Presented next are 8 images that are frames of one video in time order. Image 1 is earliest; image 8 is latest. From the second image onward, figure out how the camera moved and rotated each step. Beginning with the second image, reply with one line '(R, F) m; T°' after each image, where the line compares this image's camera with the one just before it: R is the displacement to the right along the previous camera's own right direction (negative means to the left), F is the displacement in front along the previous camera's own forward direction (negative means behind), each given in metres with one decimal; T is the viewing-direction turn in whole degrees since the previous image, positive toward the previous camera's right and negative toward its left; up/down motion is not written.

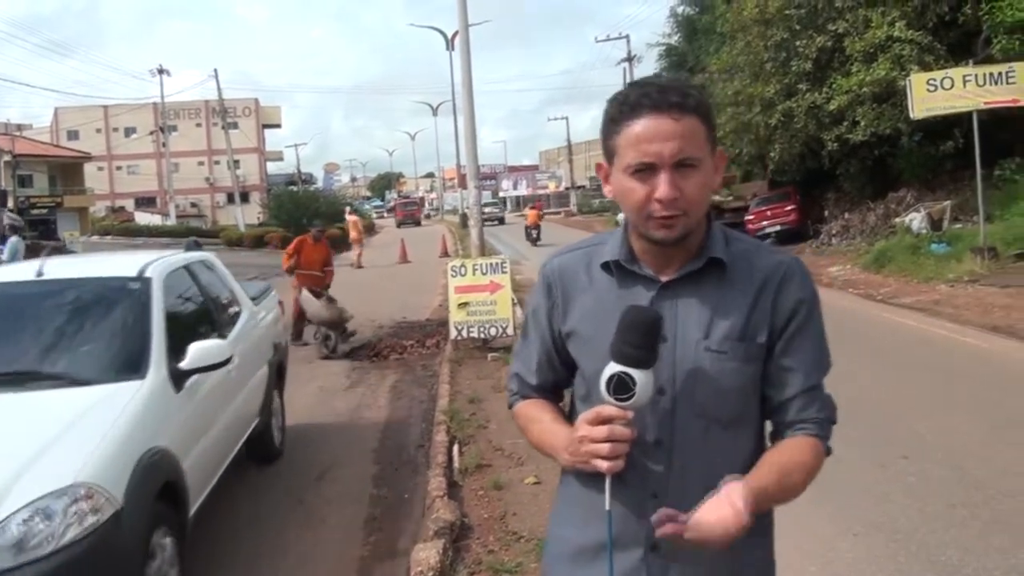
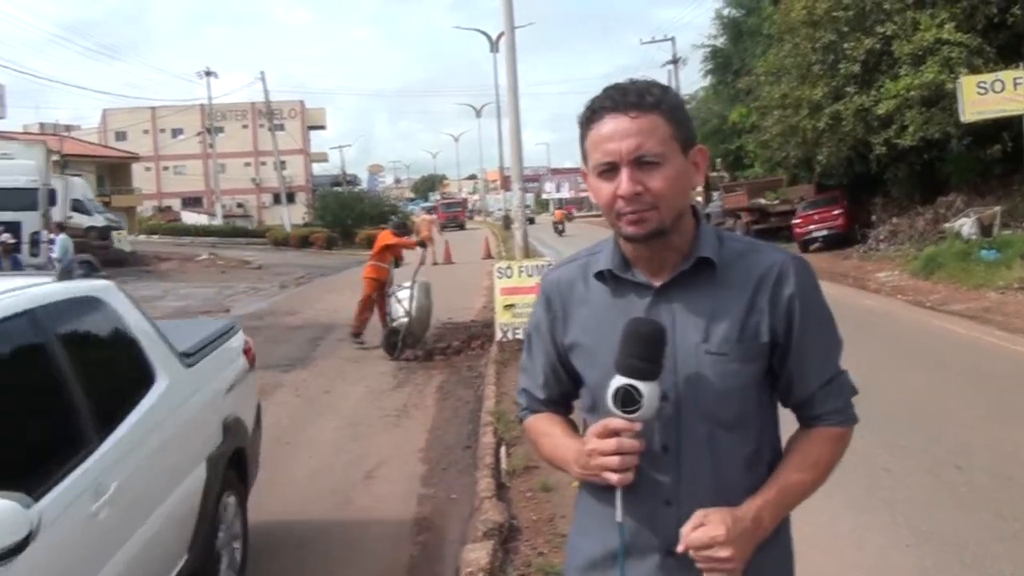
(-0.2, 0.0) m; -2°
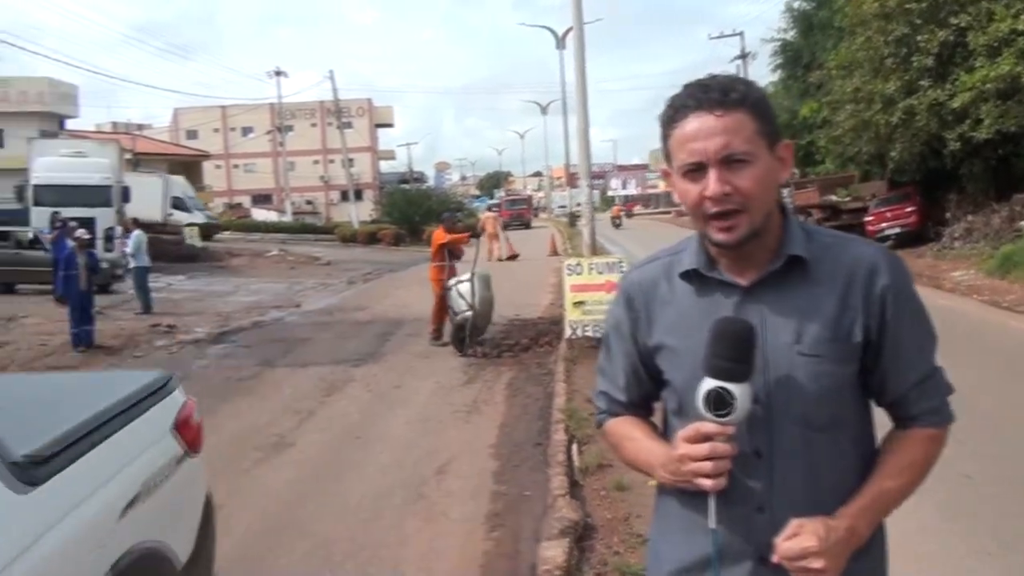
(-0.3, 0.0) m; -3°
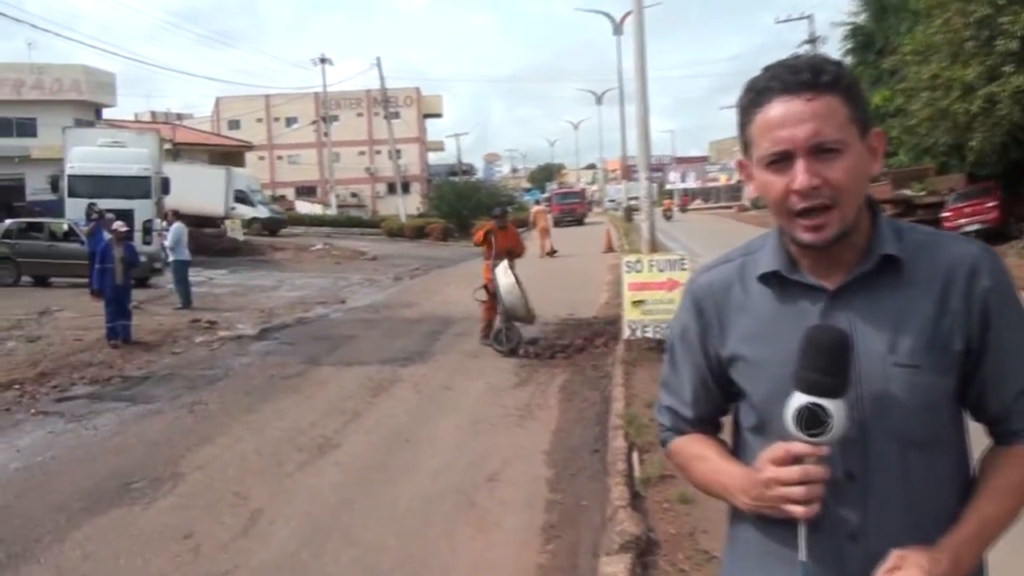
(-0.2, +0.6) m; -2°
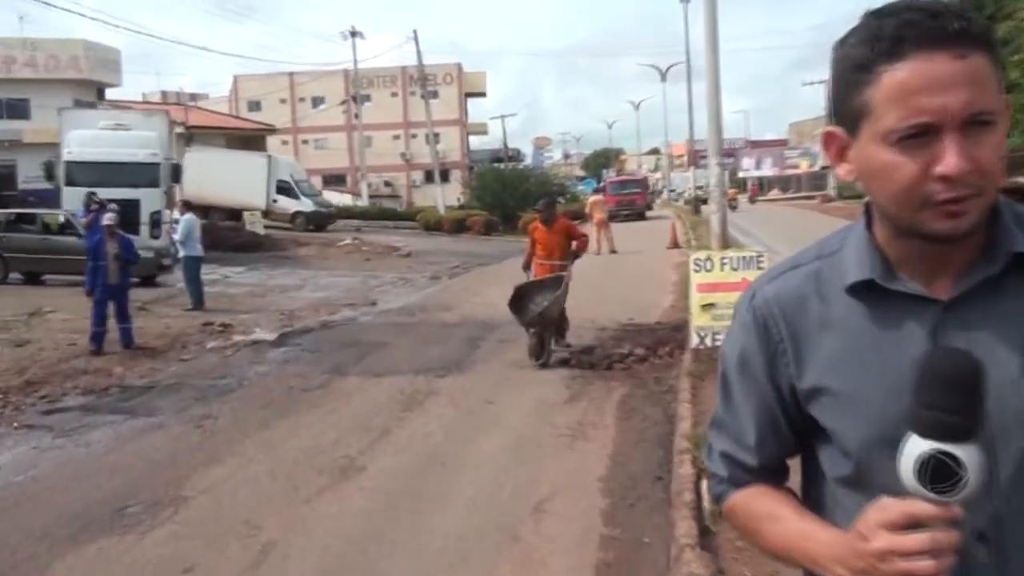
(0.0, +1.5) m; -3°
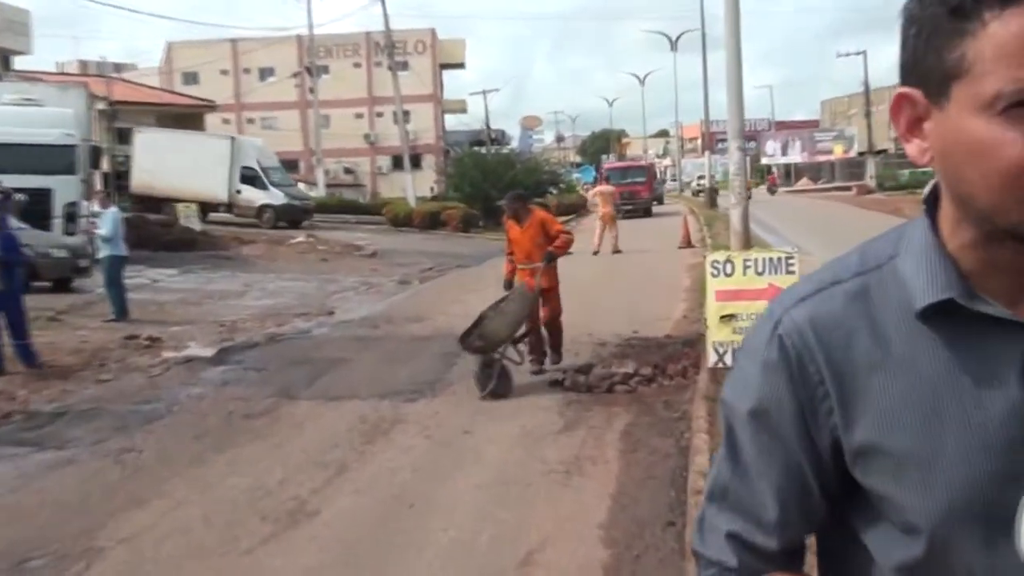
(0.0, +1.8) m; +1°
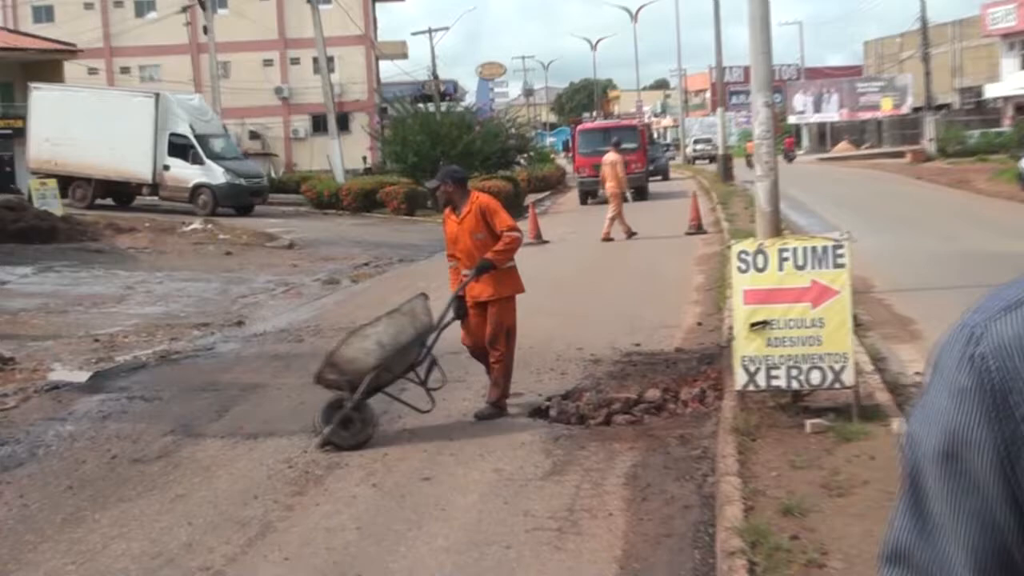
(-0.3, +2.2) m; +5°
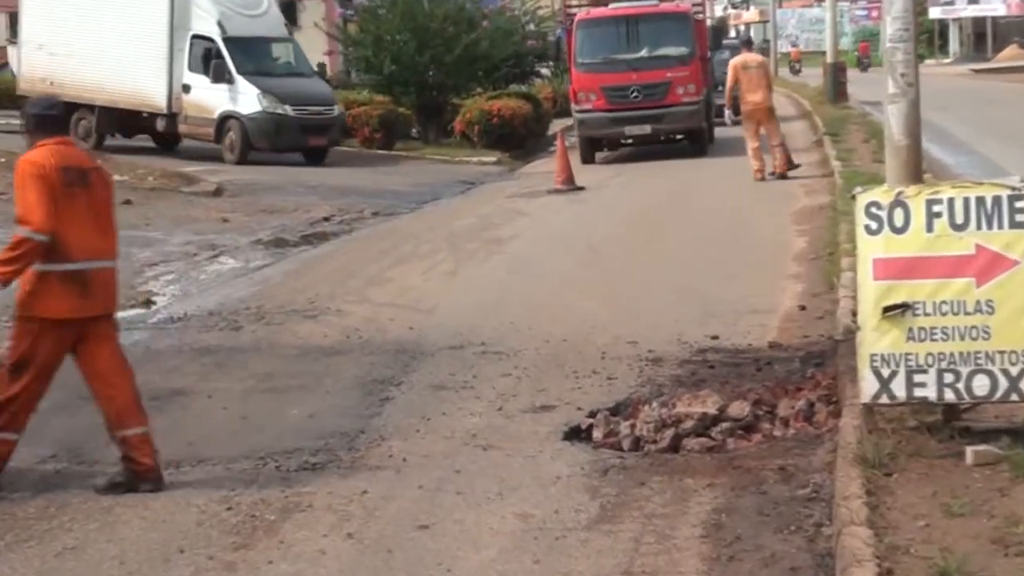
(-0.4, +2.3) m; +3°
